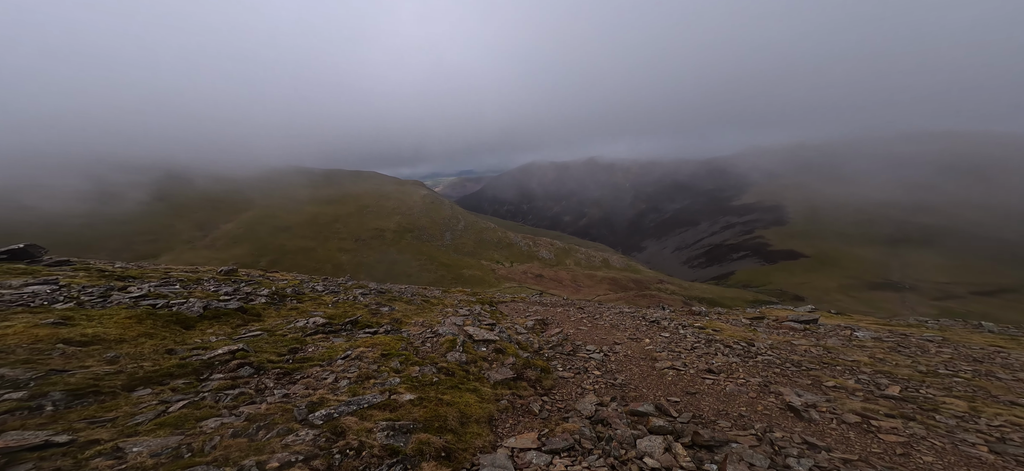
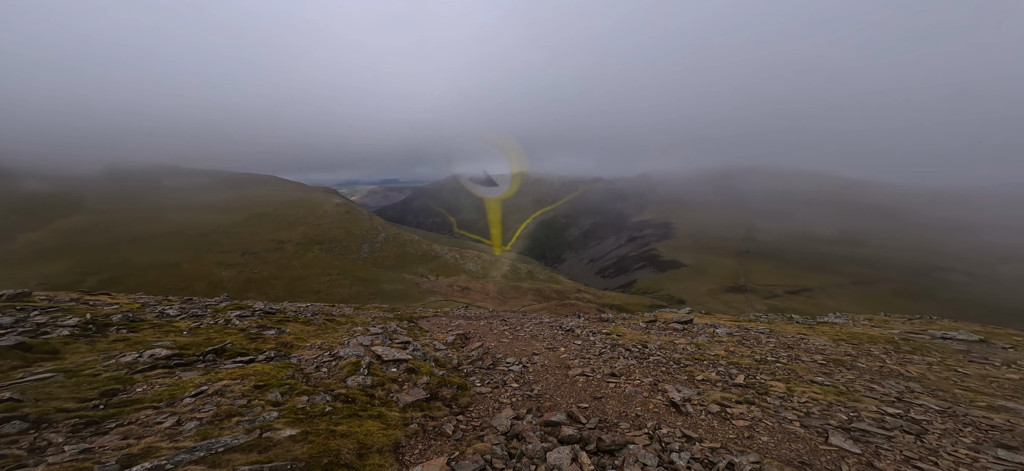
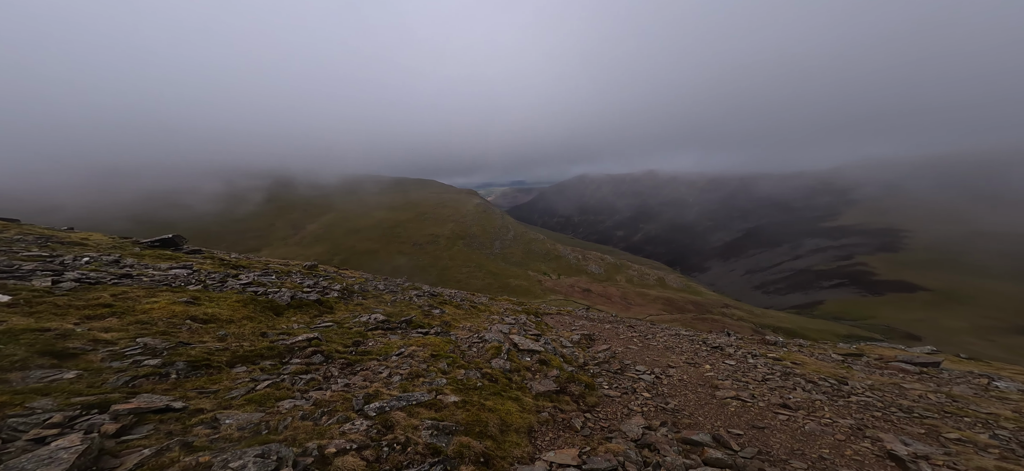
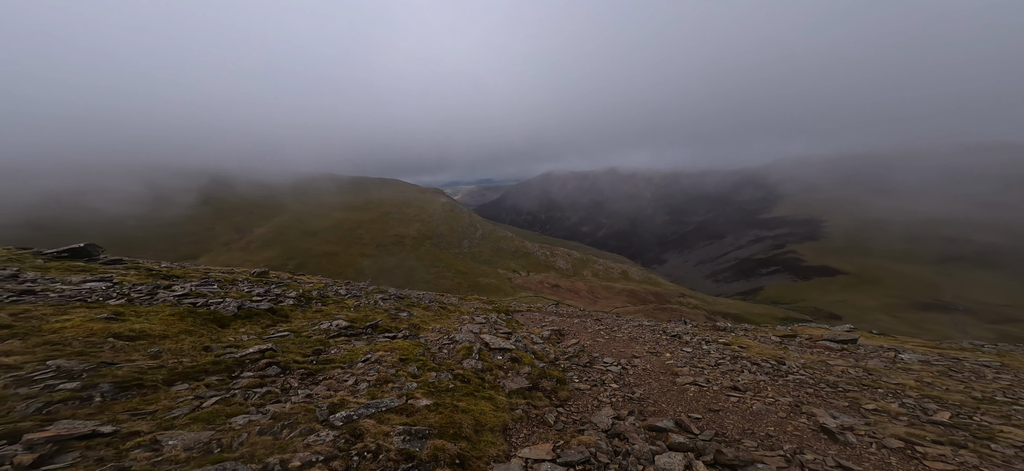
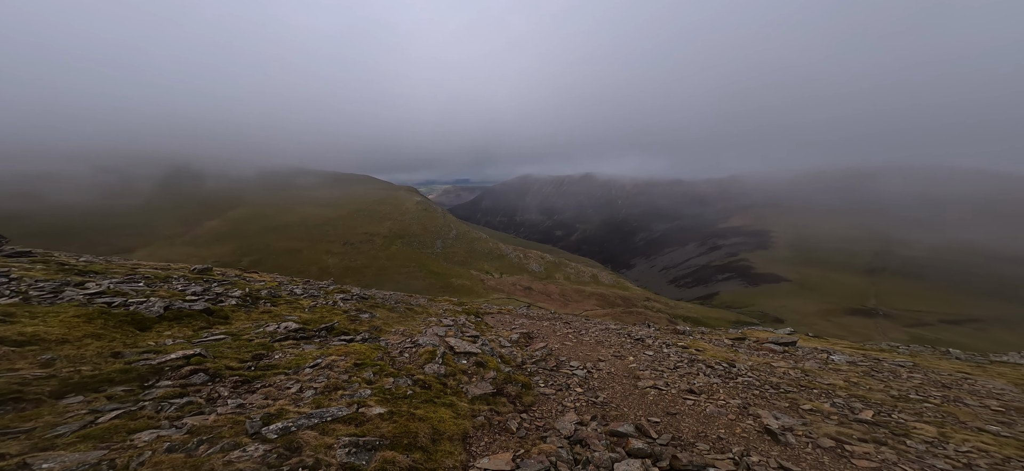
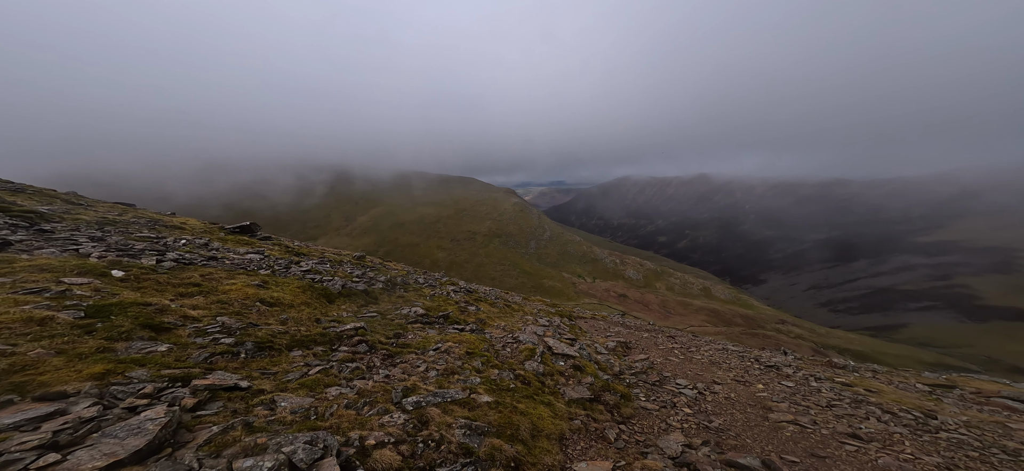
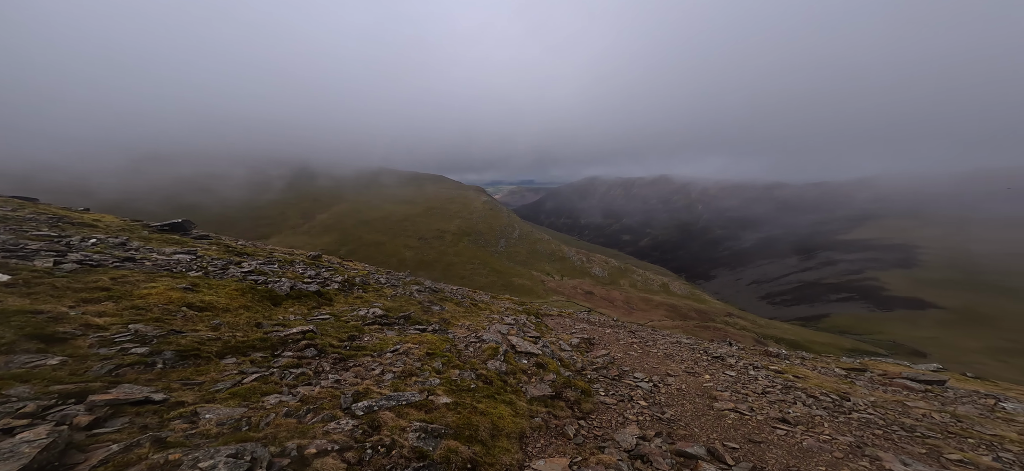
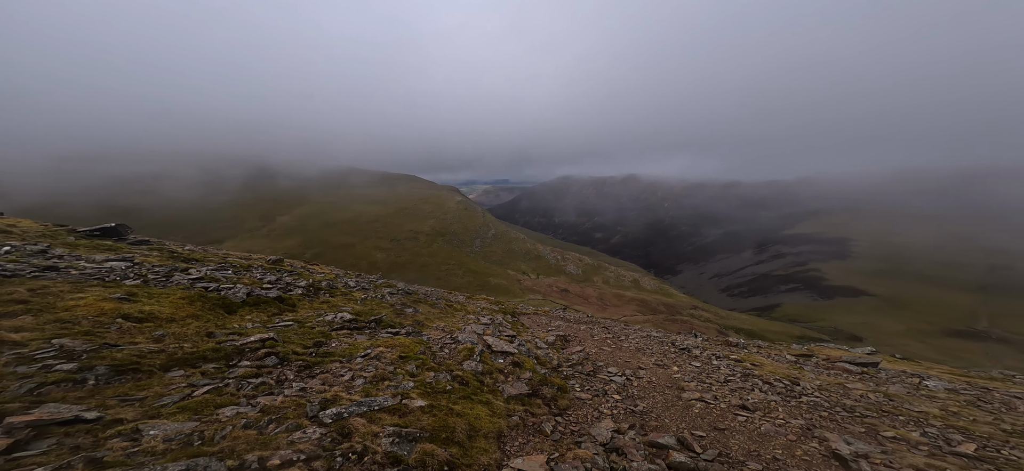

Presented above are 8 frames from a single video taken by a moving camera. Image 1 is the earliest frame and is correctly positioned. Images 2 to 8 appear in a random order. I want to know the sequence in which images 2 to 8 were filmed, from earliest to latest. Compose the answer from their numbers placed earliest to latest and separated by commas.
4, 3, 6, 7, 8, 5, 2
